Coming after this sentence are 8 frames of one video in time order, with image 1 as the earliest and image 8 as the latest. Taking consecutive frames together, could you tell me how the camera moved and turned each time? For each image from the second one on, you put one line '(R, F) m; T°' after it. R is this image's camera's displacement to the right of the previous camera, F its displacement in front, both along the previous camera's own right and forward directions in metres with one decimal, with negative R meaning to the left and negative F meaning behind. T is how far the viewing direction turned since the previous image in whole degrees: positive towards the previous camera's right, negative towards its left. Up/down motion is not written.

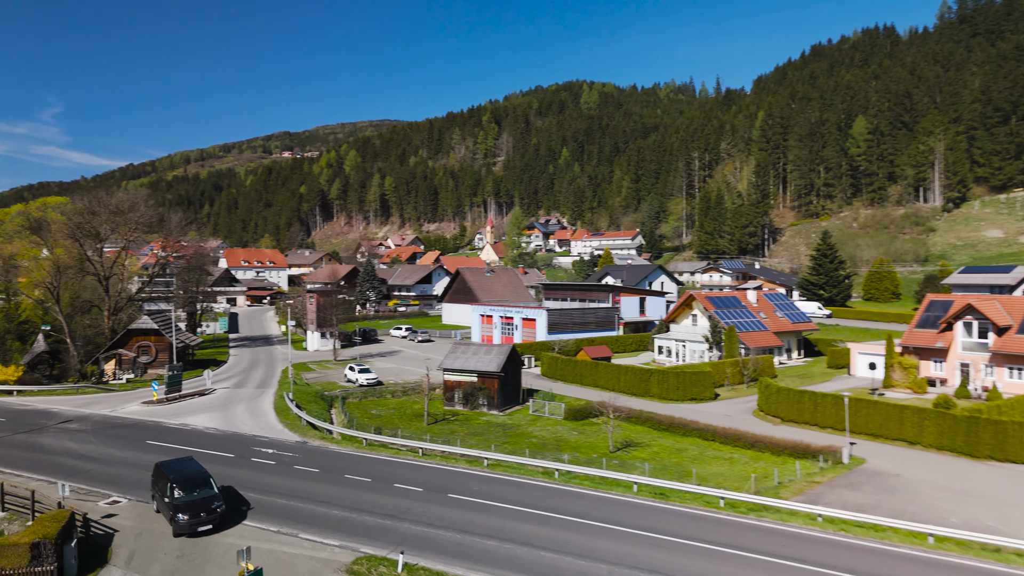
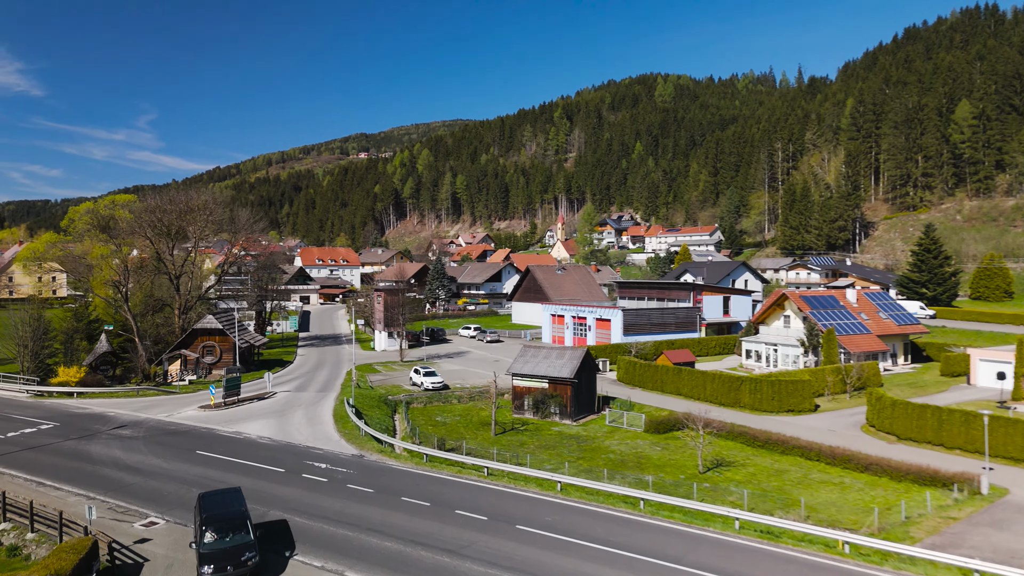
(-0.1, +2.2) m; -6°
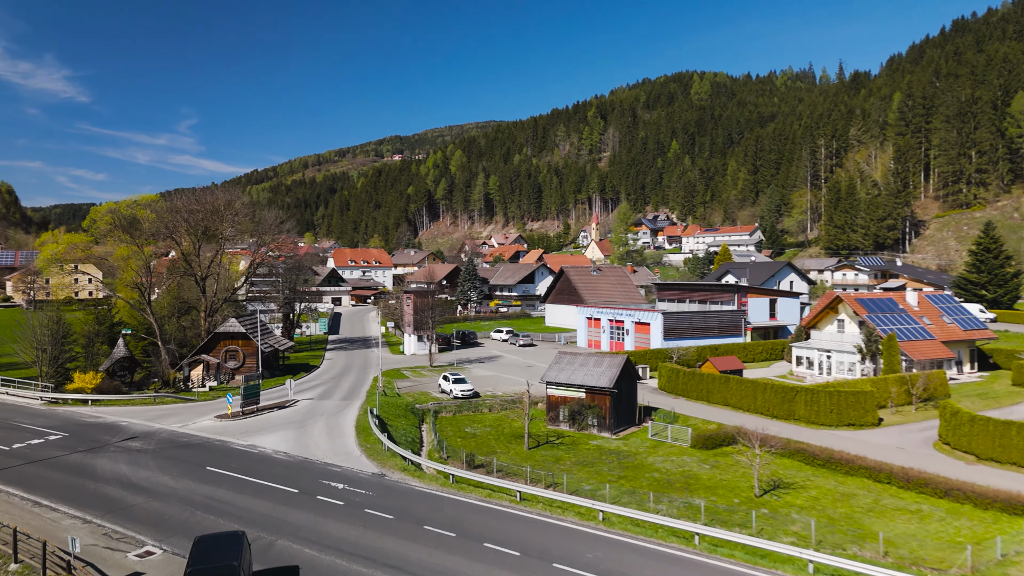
(-0.1, +1.7) m; -3°
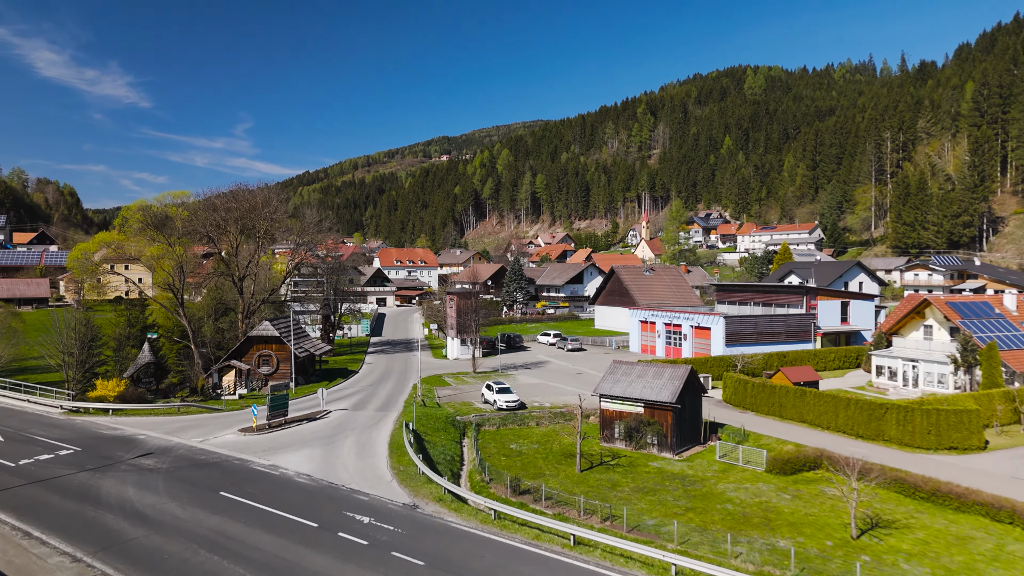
(-0.1, +2.4) m; -4°
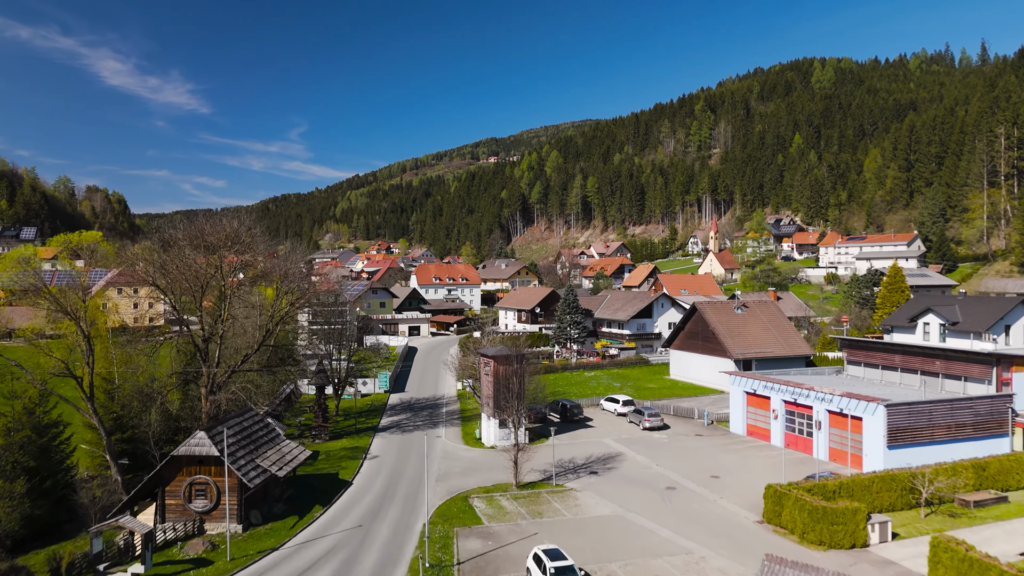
(-0.4, +10.7) m; -4°
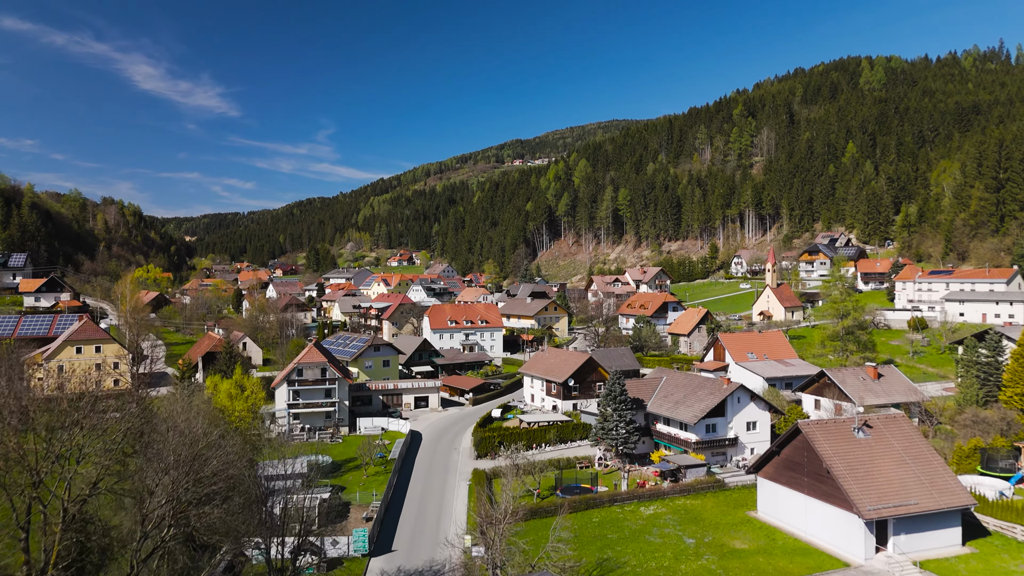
(-0.2, +11.9) m; -2°
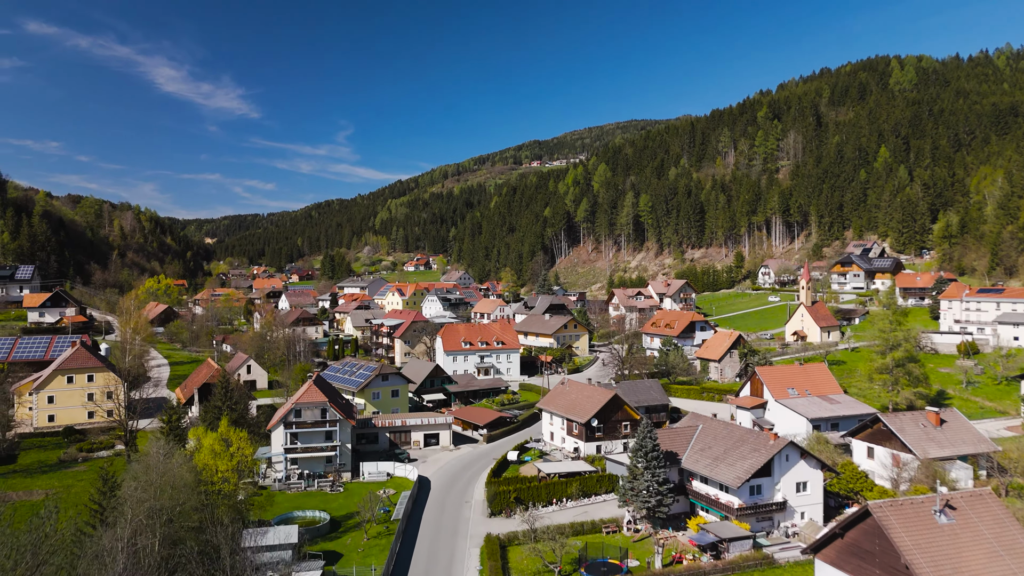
(0.0, +4.4) m; -1°
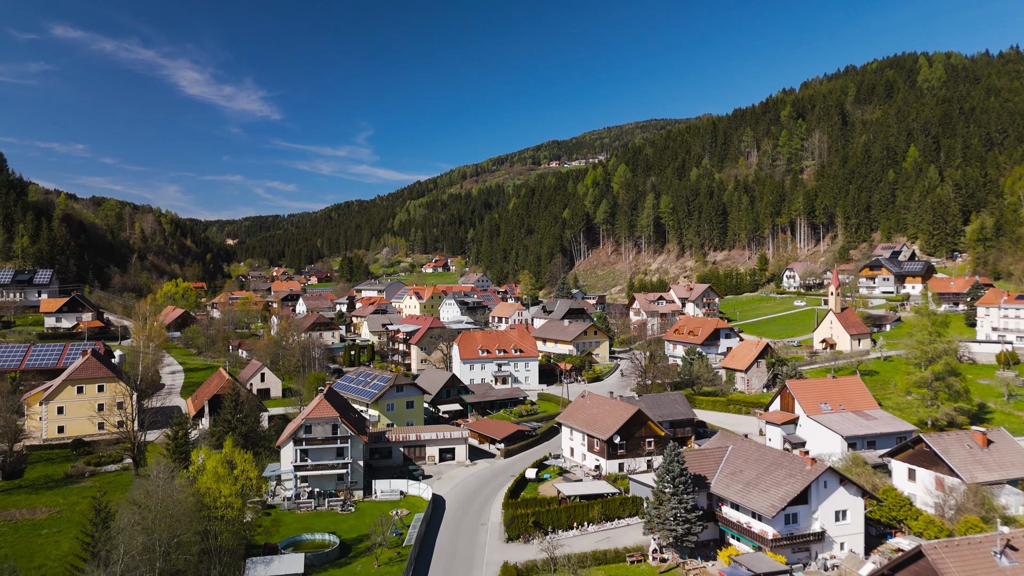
(0.0, +1.9) m; -2°
